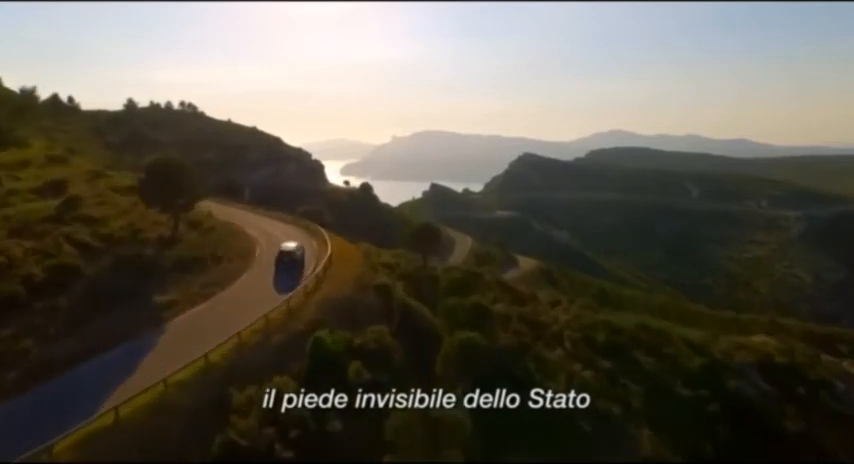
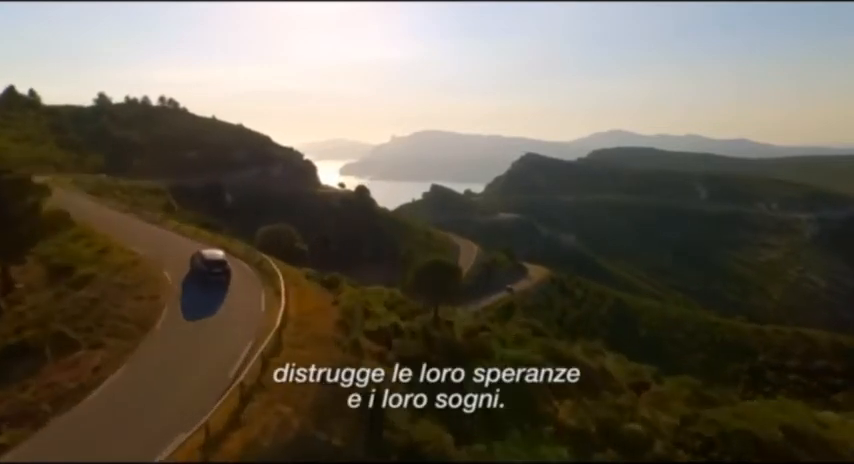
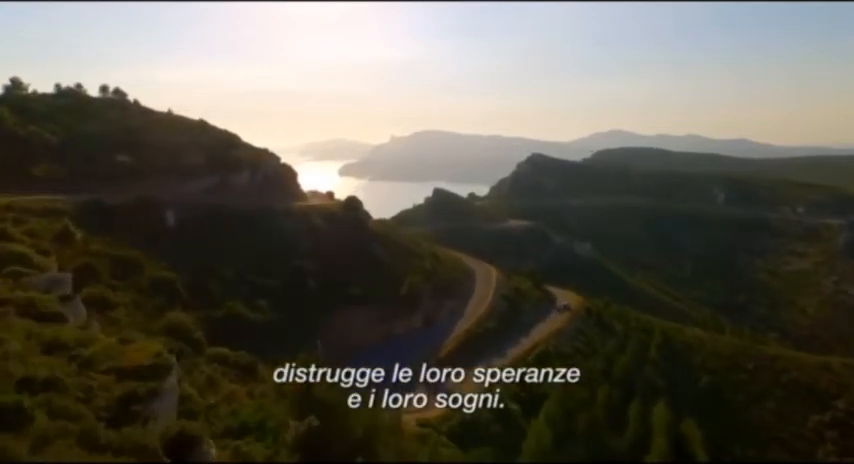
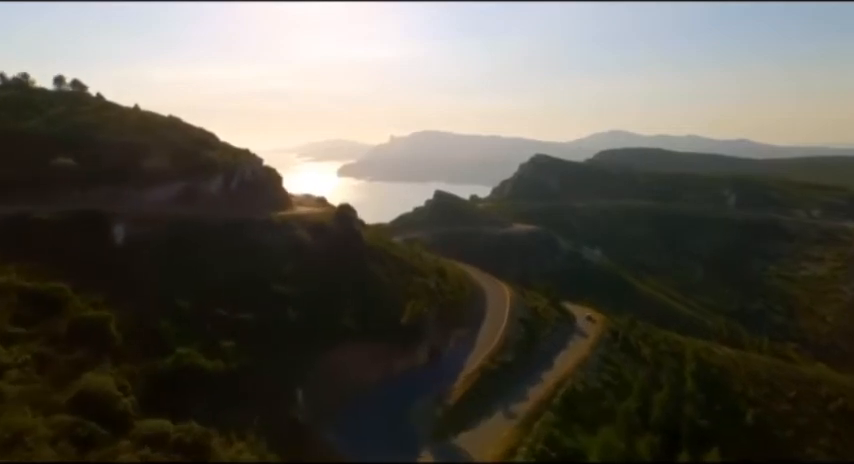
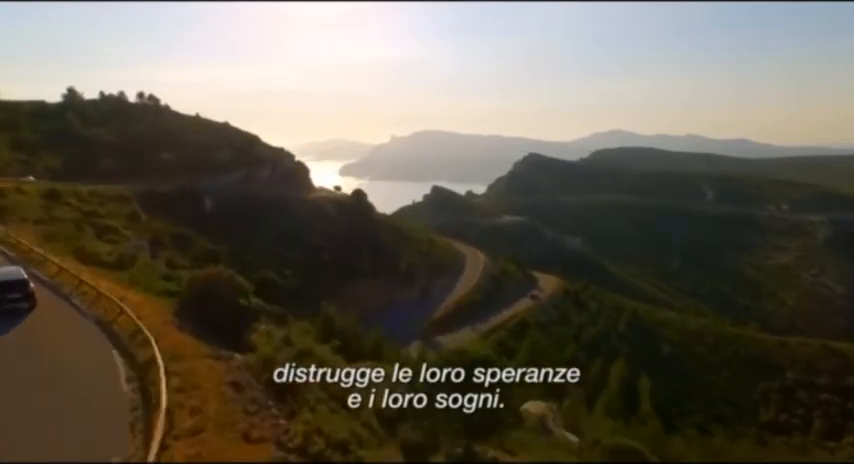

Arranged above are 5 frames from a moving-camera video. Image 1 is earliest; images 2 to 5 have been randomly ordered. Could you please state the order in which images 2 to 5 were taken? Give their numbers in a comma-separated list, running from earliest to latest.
2, 5, 3, 4
